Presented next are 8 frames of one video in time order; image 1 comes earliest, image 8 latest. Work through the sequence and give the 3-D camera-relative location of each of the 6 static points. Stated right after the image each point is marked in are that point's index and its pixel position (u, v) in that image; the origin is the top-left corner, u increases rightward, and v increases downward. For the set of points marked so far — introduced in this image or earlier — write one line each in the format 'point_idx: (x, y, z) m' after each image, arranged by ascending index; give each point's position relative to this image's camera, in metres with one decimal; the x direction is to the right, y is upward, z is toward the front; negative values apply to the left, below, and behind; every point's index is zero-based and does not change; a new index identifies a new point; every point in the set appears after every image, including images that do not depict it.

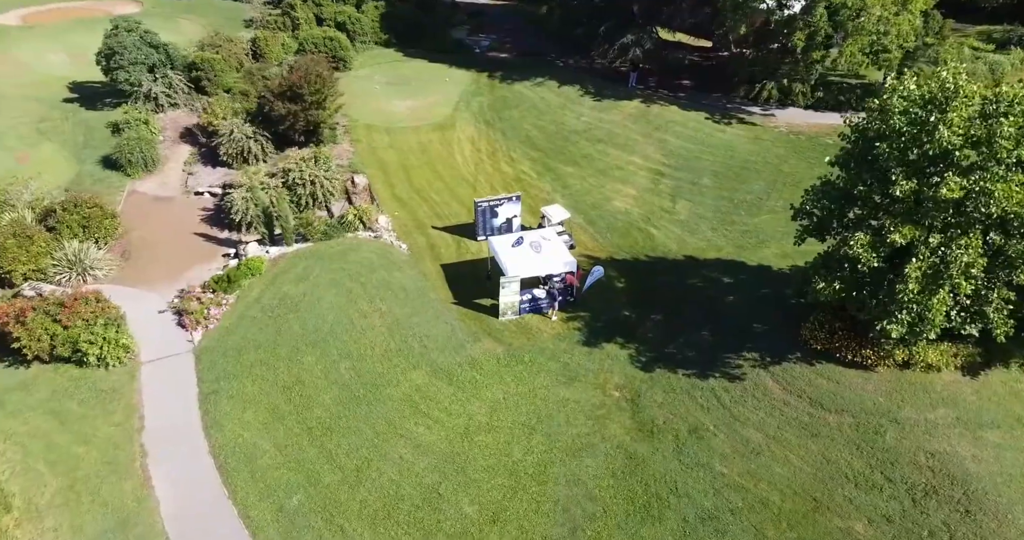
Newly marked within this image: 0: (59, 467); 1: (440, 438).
0: (-13.2, -5.8, +19.9) m
1: (-2.1, -4.9, +19.7) m
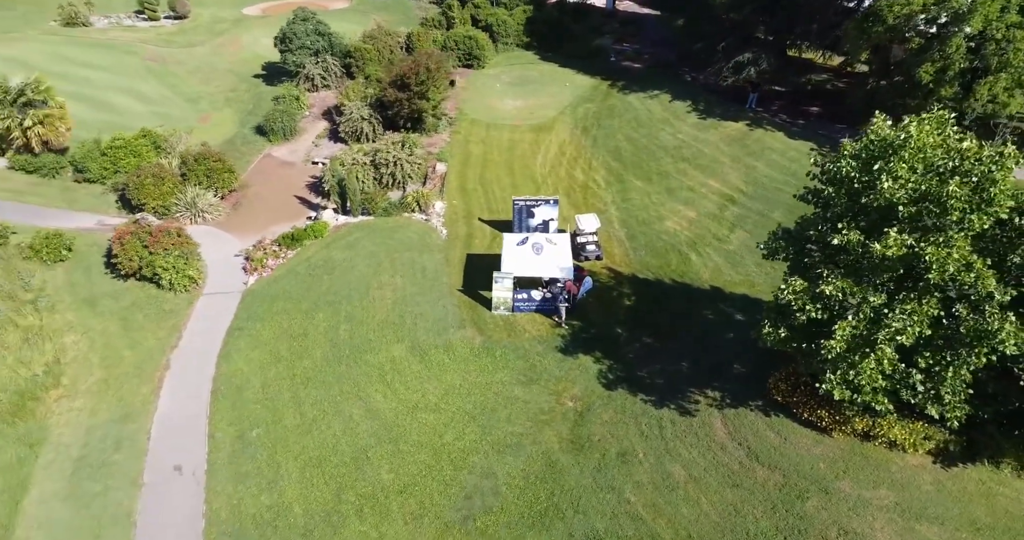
0: (-14.5, -3.3, +24.3) m
1: (-3.8, -4.3, +21.2) m
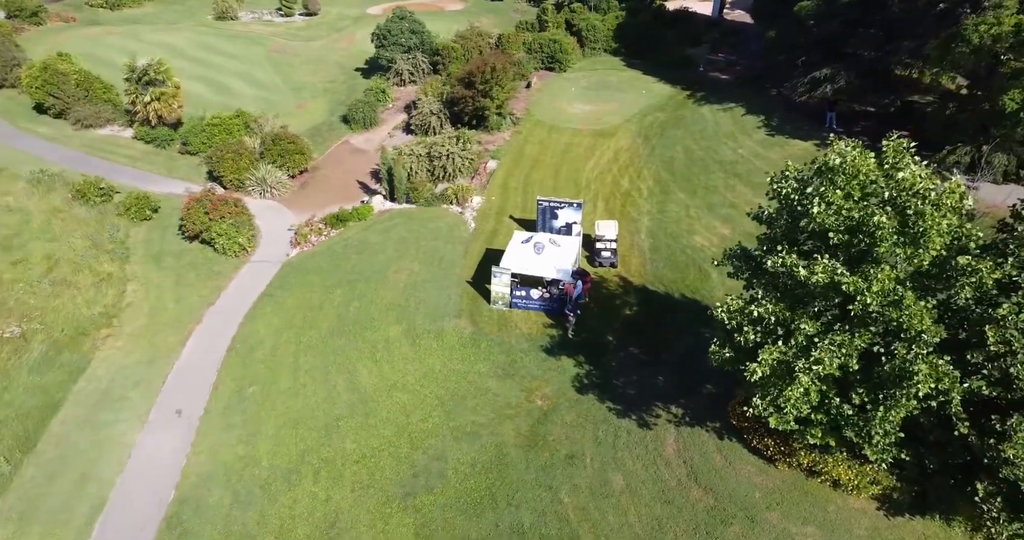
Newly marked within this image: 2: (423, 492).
0: (-14.5, -1.7, +27.3) m
1: (-4.6, -3.7, +22.4) m
2: (-2.5, -6.1, +18.7) m
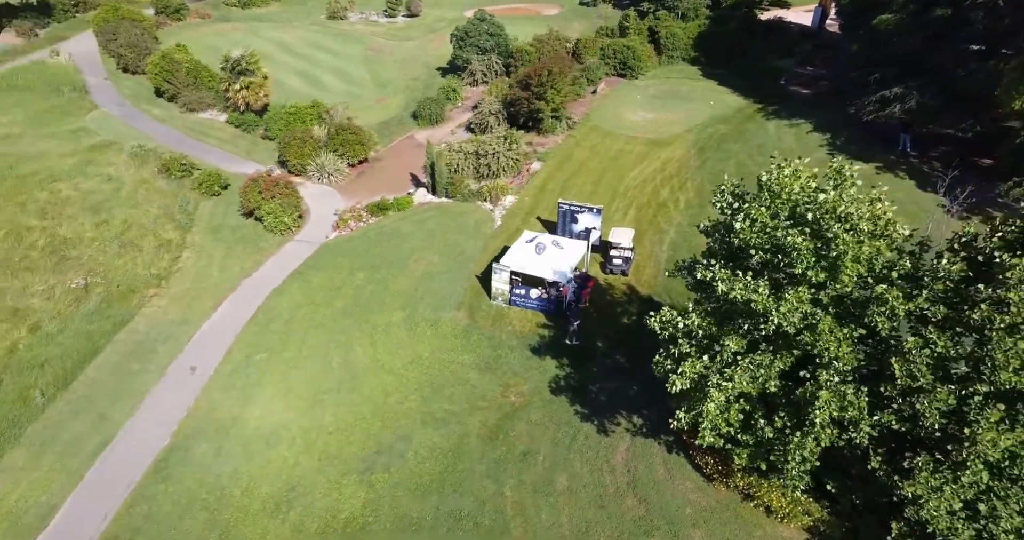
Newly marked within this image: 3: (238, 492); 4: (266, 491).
0: (-14.0, -0.4, +29.9) m
1: (-5.2, -3.2, +23.6) m
2: (-3.8, -5.7, +19.6) m
3: (-7.9, -6.4, +19.3) m
4: (-7.0, -6.3, +19.3) m
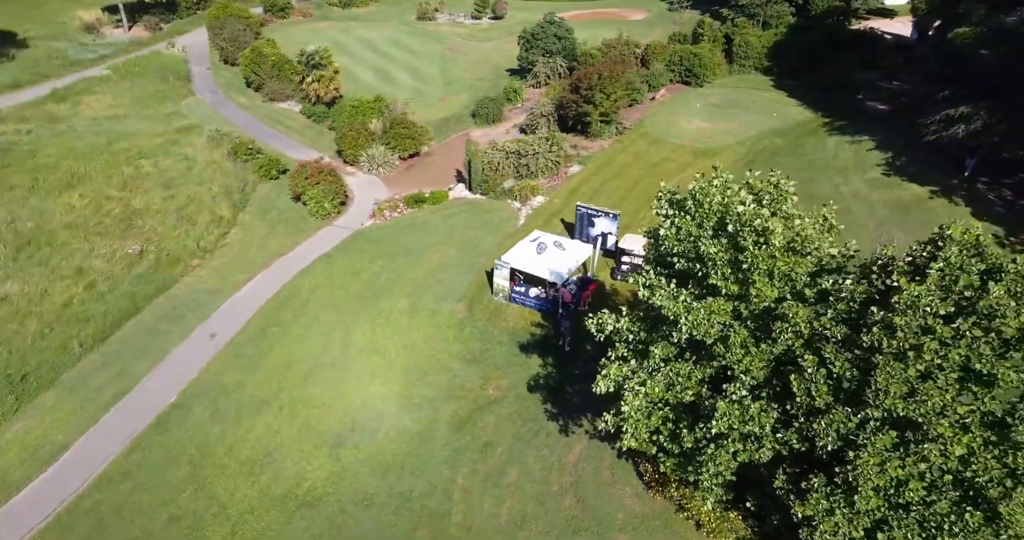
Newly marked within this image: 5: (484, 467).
0: (-13.1, +0.8, +32.2) m
1: (-5.5, -2.6, +24.7) m
2: (-4.9, -5.2, +20.6) m
3: (-9.0, -5.6, +20.9) m
4: (-8.1, -5.6, +20.7) m
5: (-0.8, -5.5, +18.9) m
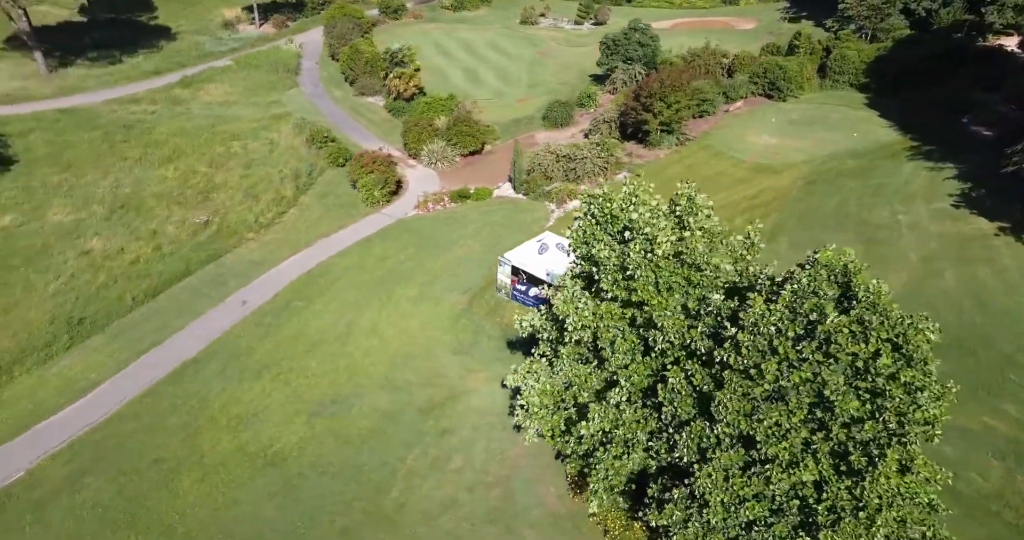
0: (-11.5, +2.0, +34.7) m
1: (-5.6, -2.0, +26.1) m
2: (-6.0, -4.6, +21.9) m
3: (-10.0, -4.6, +22.9) m
4: (-9.2, -4.7, +22.5) m
5: (-2.2, -5.2, +19.6) m
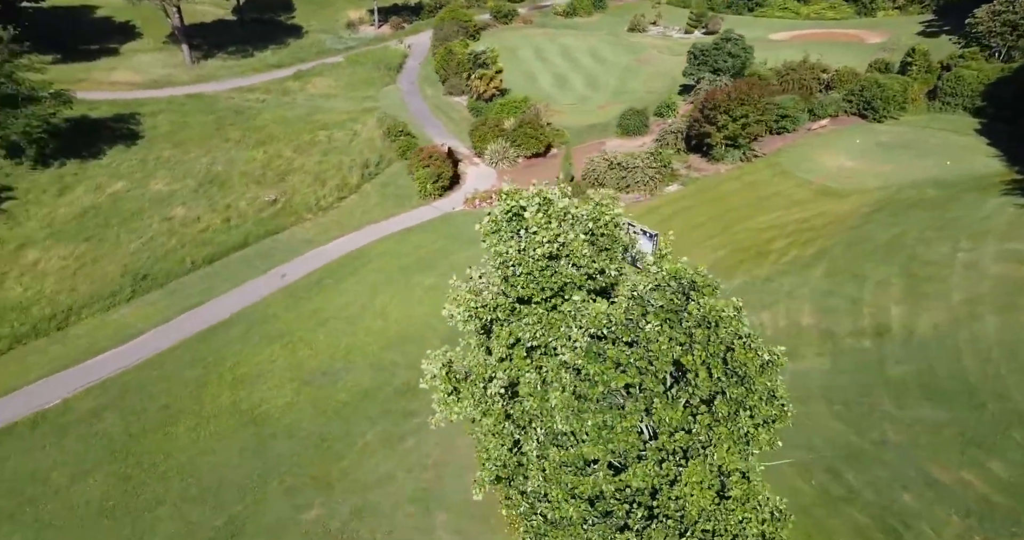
0: (-9.3, +2.9, +37.1) m
1: (-5.4, -1.4, +27.5) m
2: (-6.8, -3.9, +23.4) m
3: (-10.5, -3.5, +25.1) m
4: (-9.8, -3.6, +24.7) m
5: (-3.6, -4.8, +20.5) m
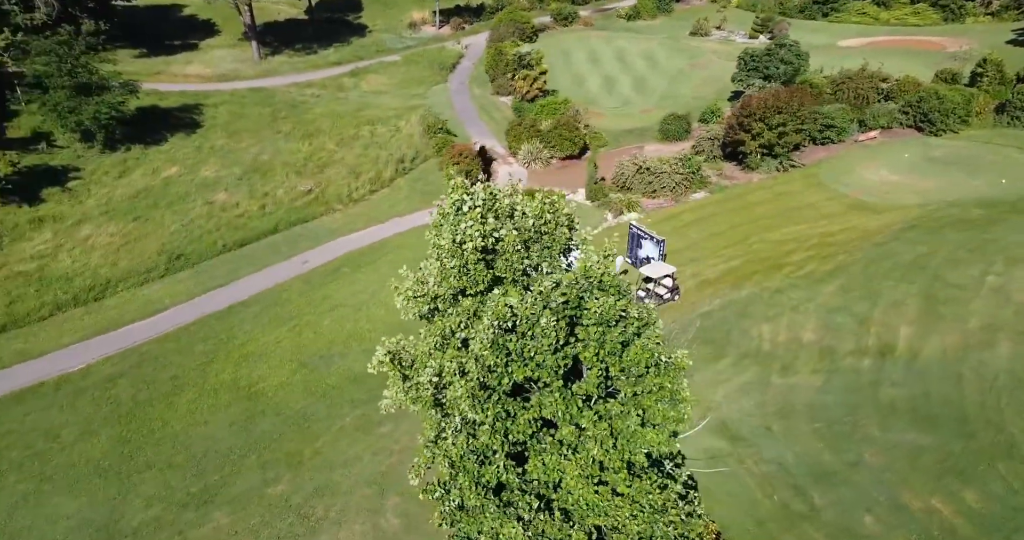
0: (-7.9, +3.5, +38.2) m
1: (-5.3, -1.1, +28.2) m
2: (-7.2, -3.4, +24.3) m
3: (-10.7, -2.8, +26.4) m
4: (-10.0, -3.0, +25.9) m
5: (-4.4, -4.5, +21.1) m
